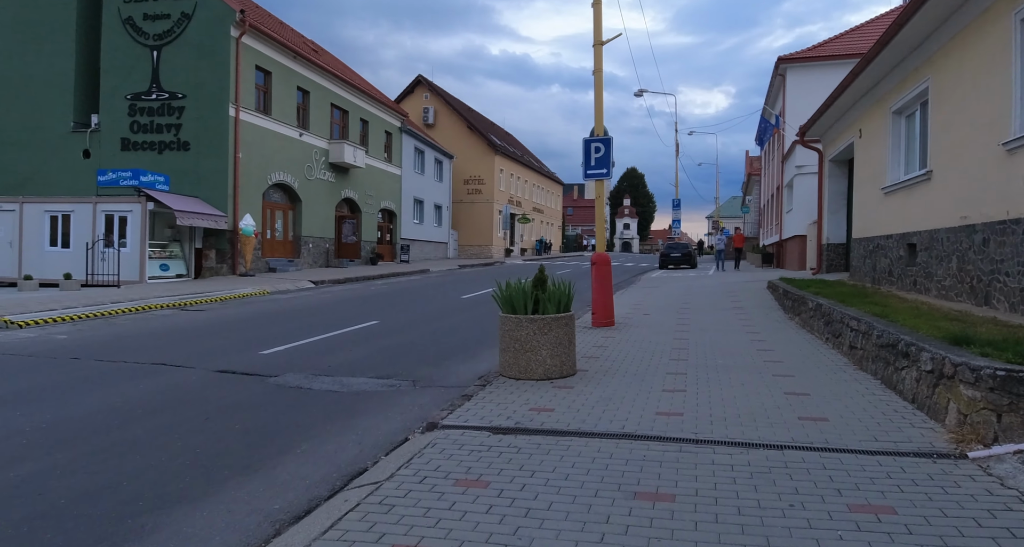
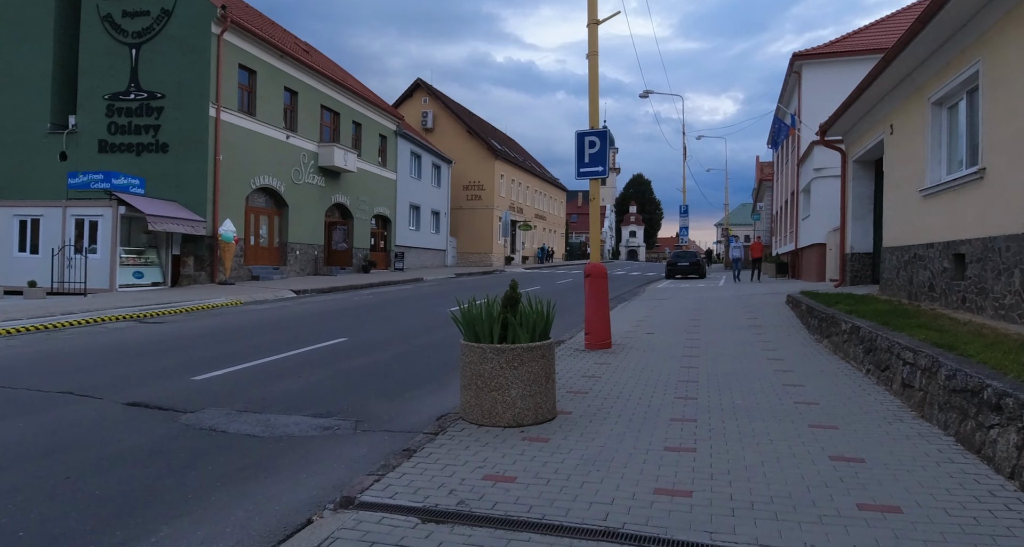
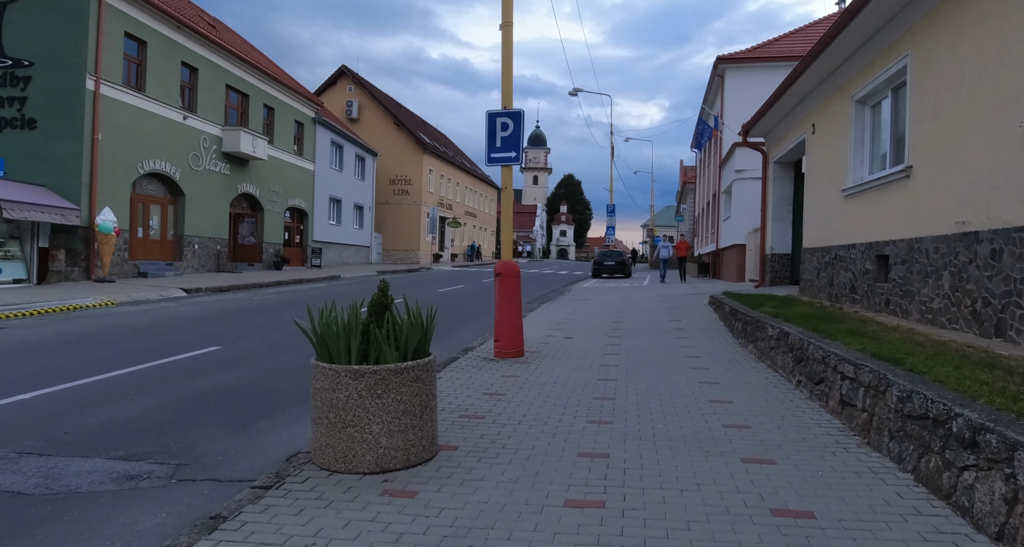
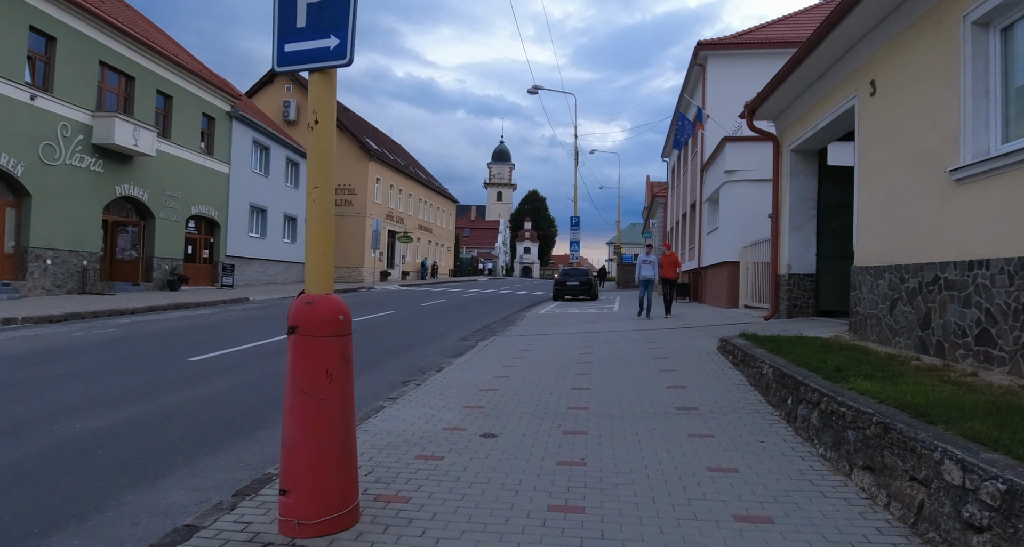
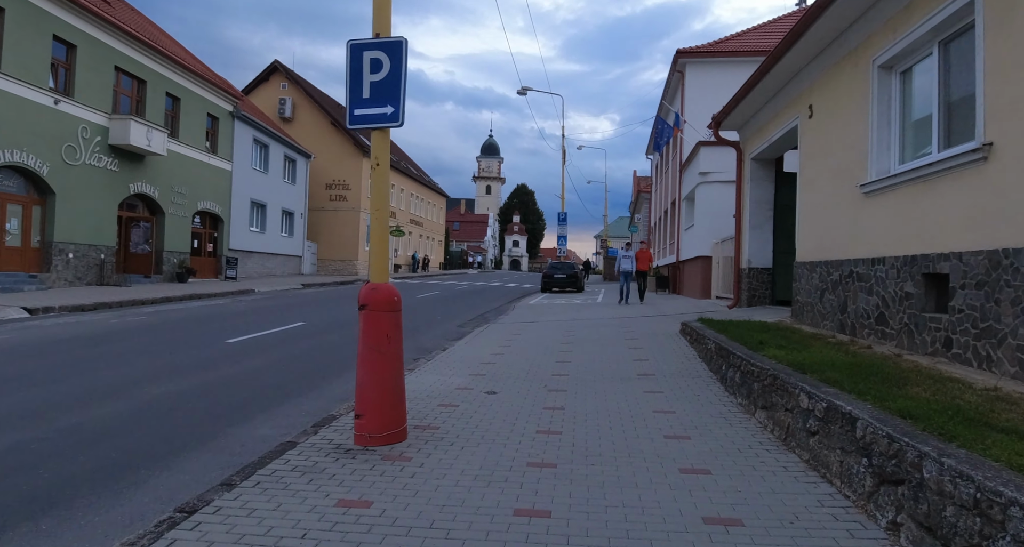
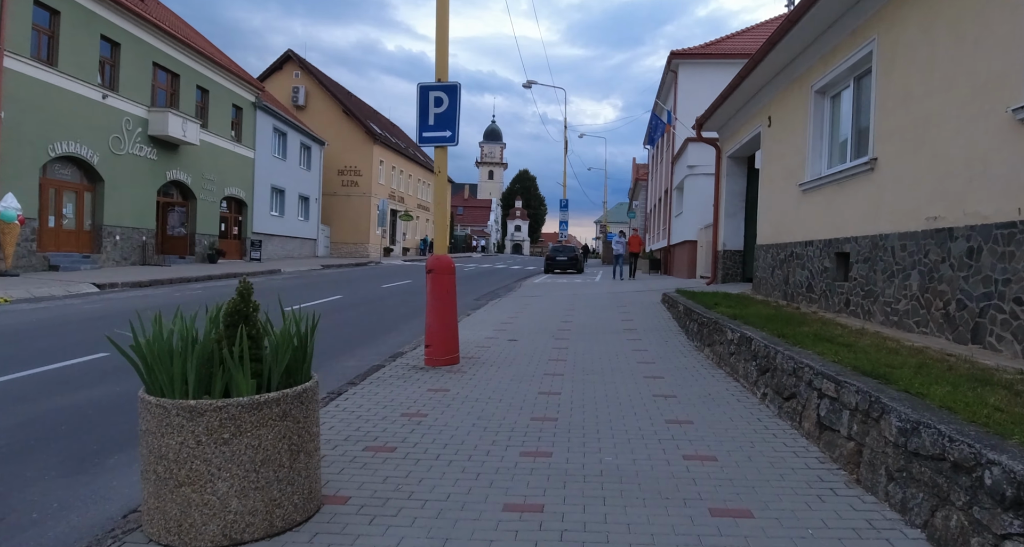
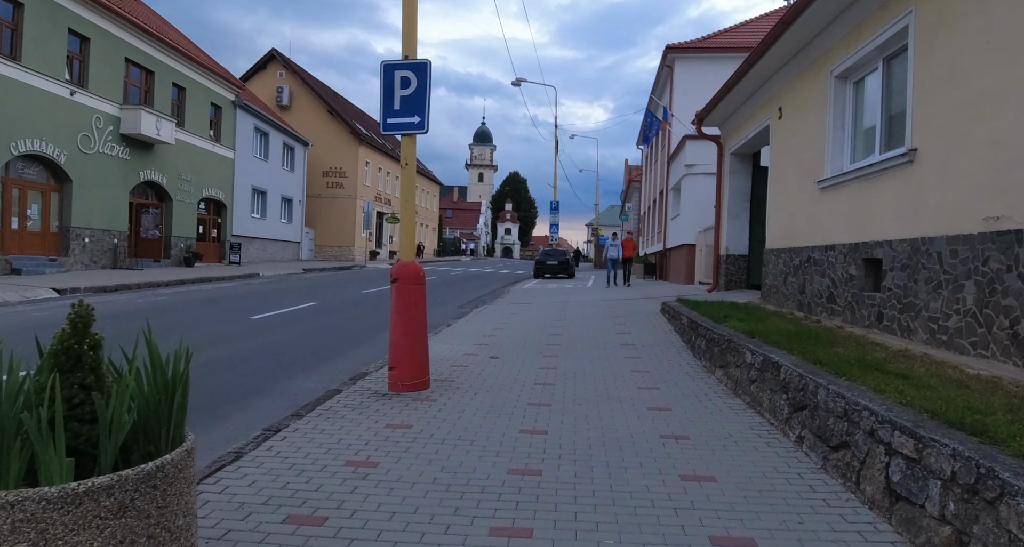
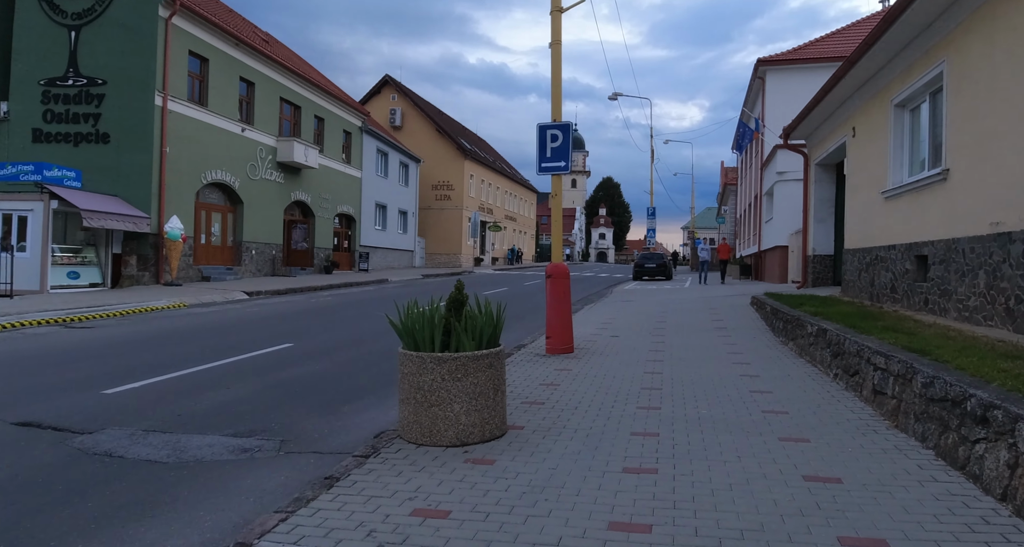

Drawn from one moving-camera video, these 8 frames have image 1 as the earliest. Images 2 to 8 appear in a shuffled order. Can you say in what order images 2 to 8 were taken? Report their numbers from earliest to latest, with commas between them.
2, 8, 3, 6, 7, 5, 4
